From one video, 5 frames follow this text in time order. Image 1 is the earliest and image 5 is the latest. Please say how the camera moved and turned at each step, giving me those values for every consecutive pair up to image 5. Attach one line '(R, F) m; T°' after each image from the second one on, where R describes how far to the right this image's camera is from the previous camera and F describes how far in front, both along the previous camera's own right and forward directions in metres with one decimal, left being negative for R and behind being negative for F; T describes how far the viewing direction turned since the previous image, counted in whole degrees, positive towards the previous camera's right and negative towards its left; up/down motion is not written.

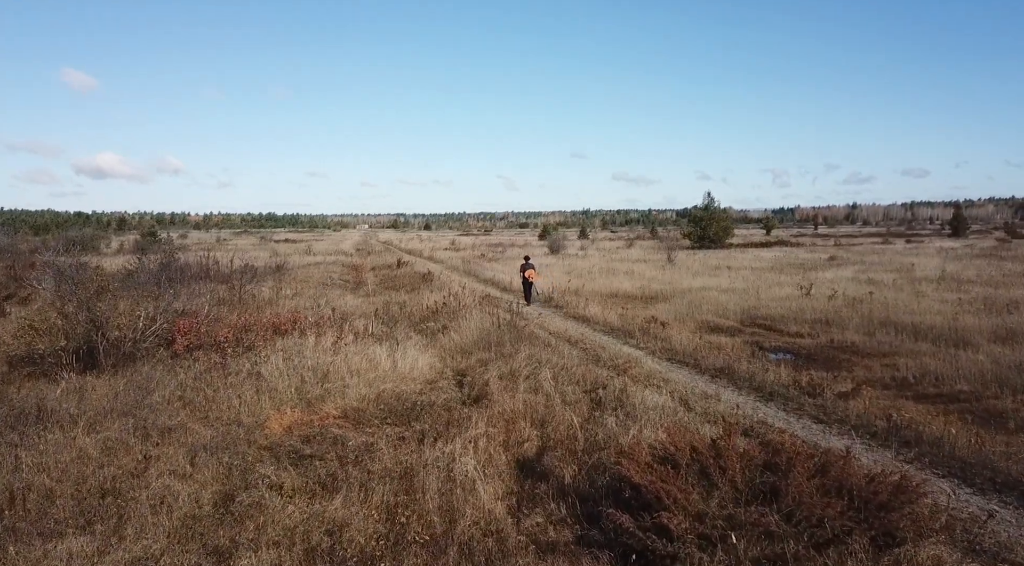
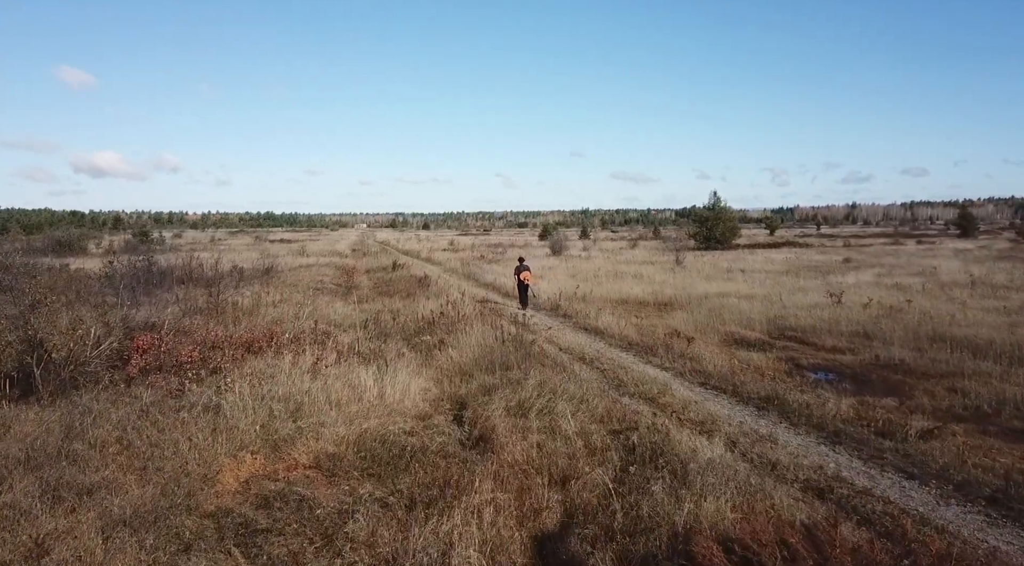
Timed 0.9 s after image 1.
(-0.1, +1.7) m; 0°
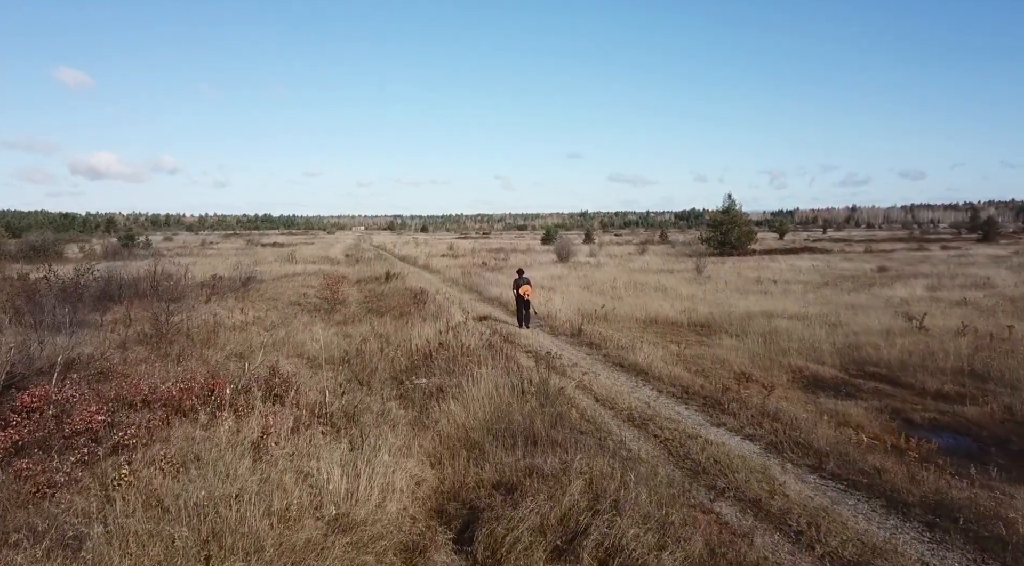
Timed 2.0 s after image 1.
(-0.3, +3.1) m; 0°
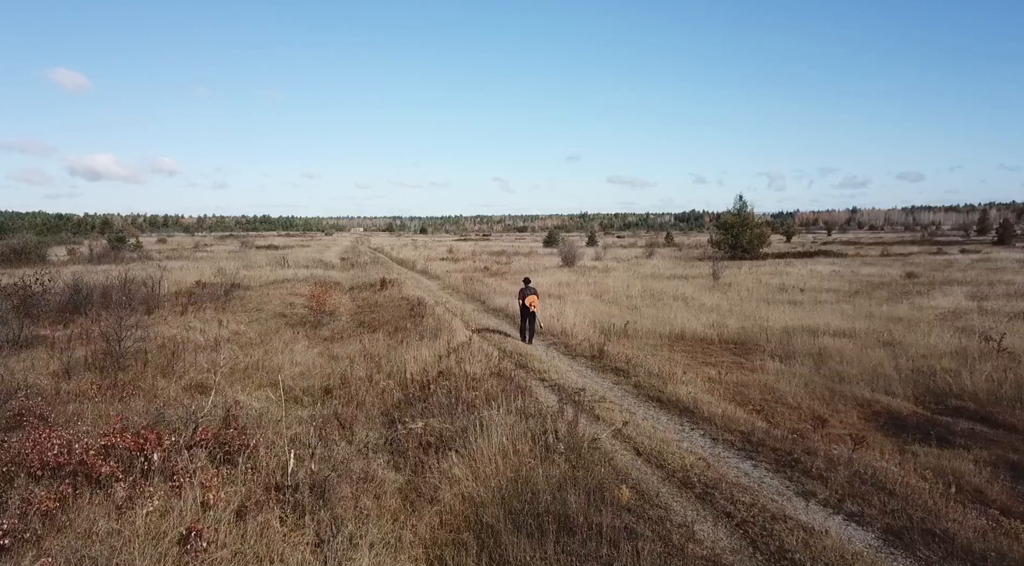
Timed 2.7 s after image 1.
(-0.2, +2.1) m; 0°
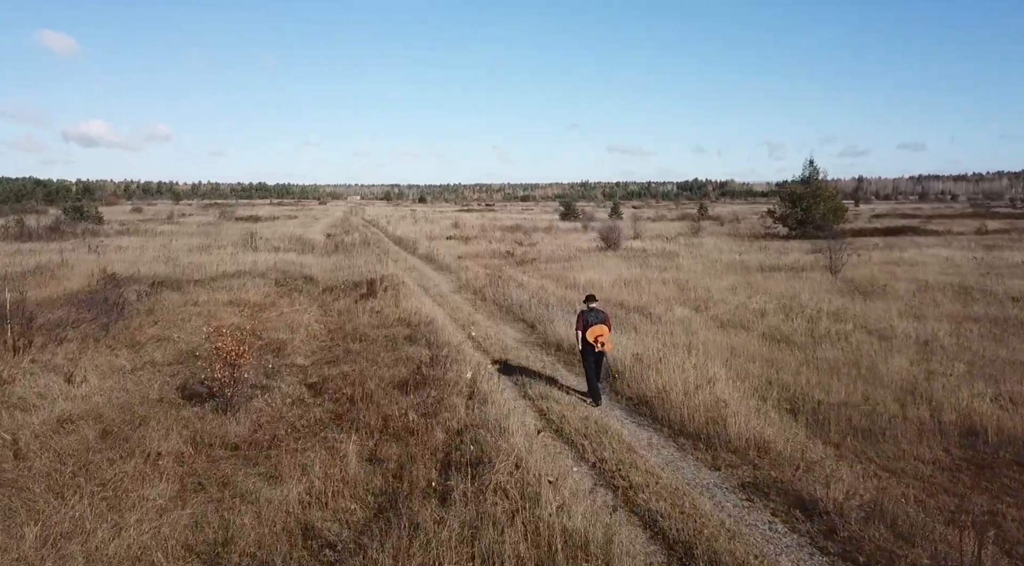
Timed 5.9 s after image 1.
(-1.5, +8.7) m; 0°
